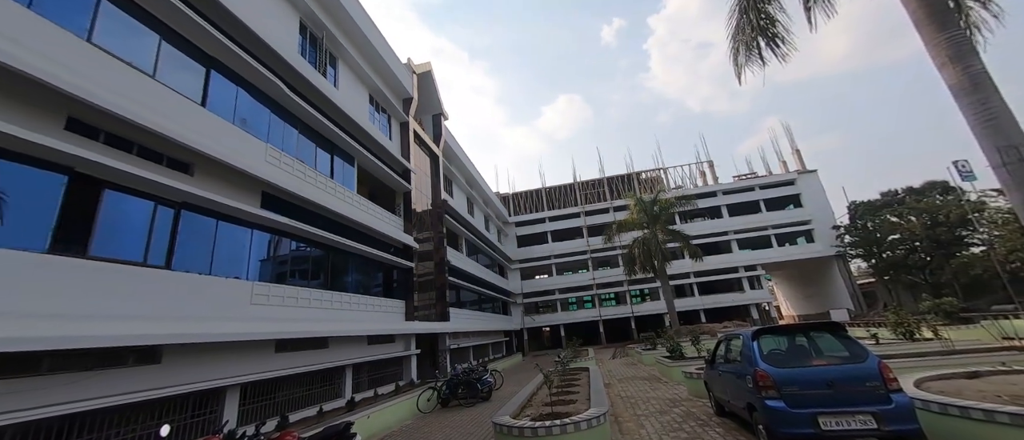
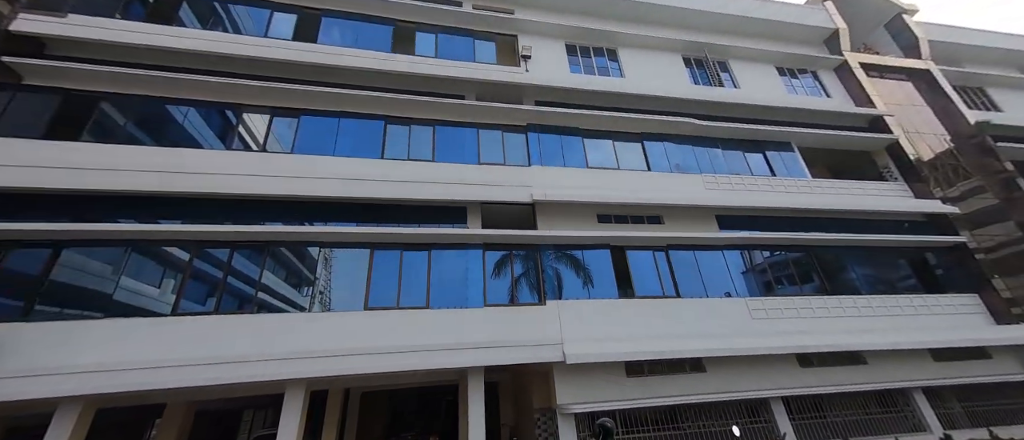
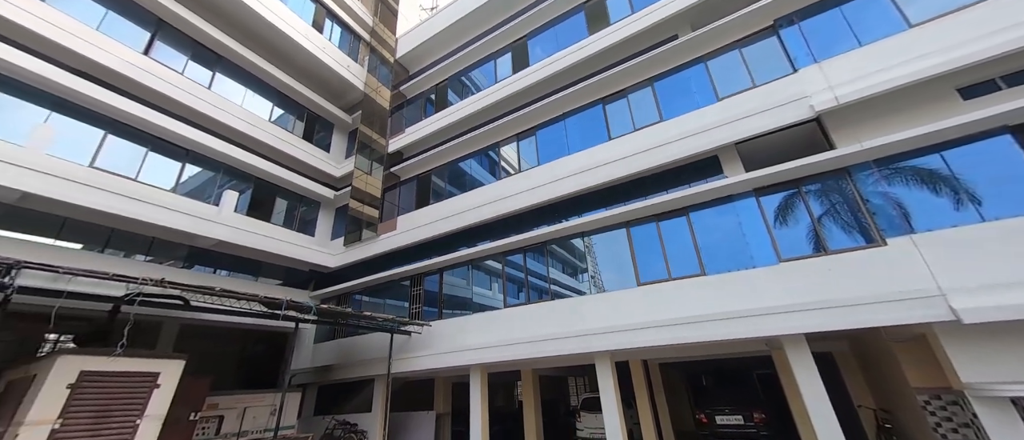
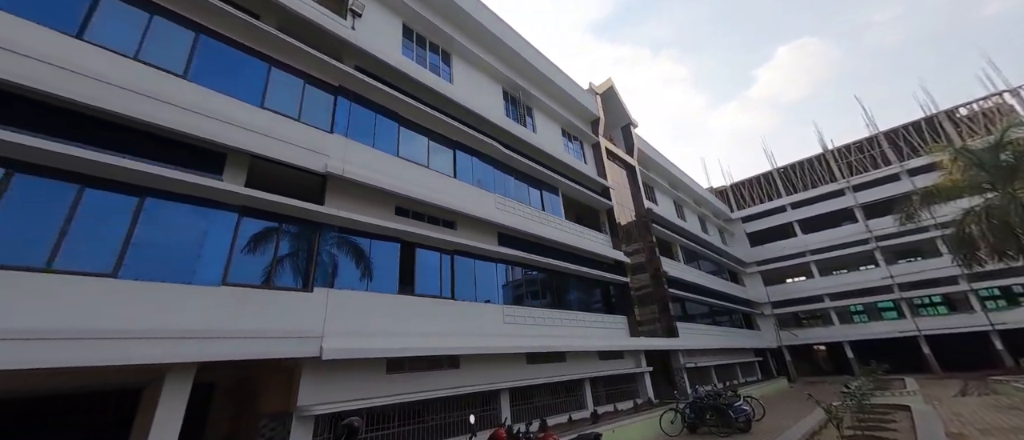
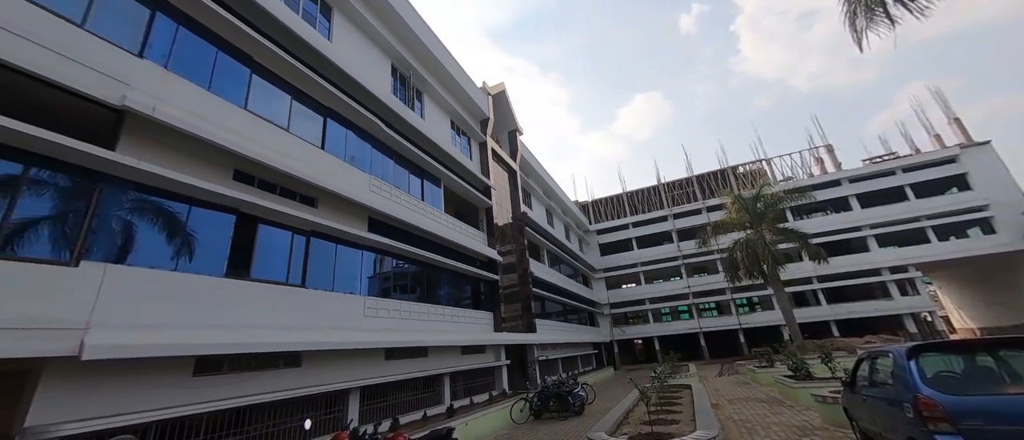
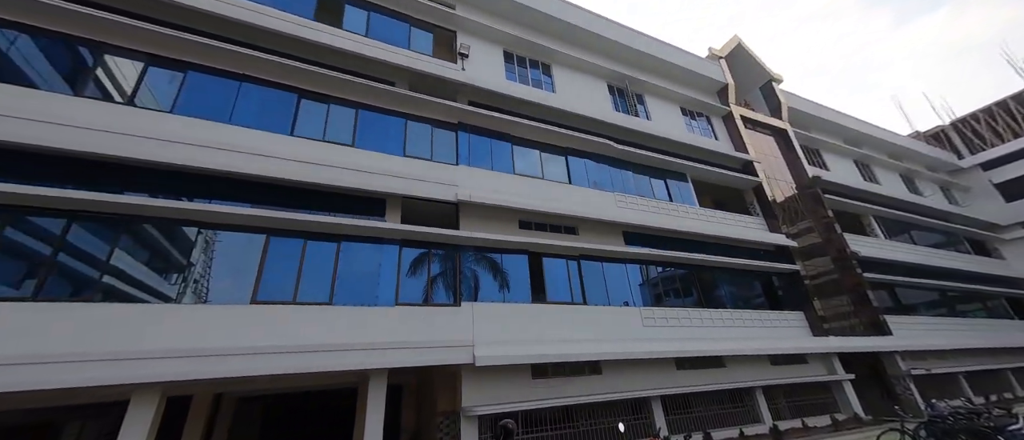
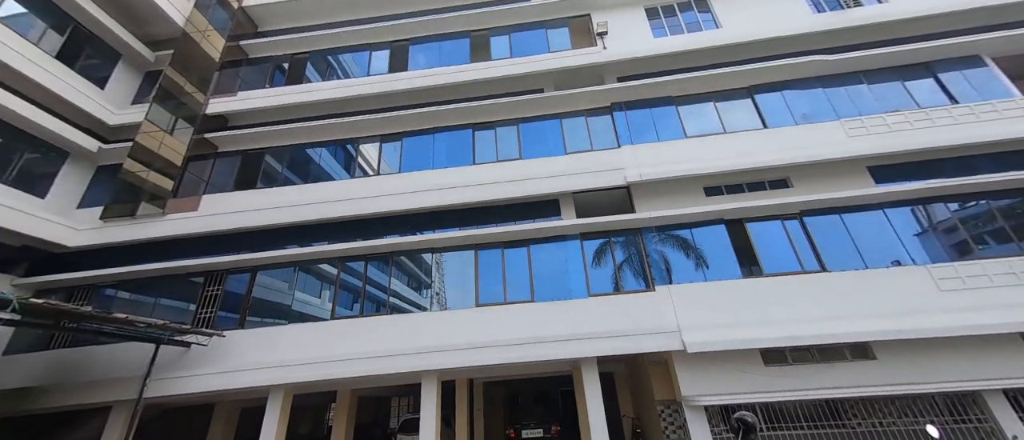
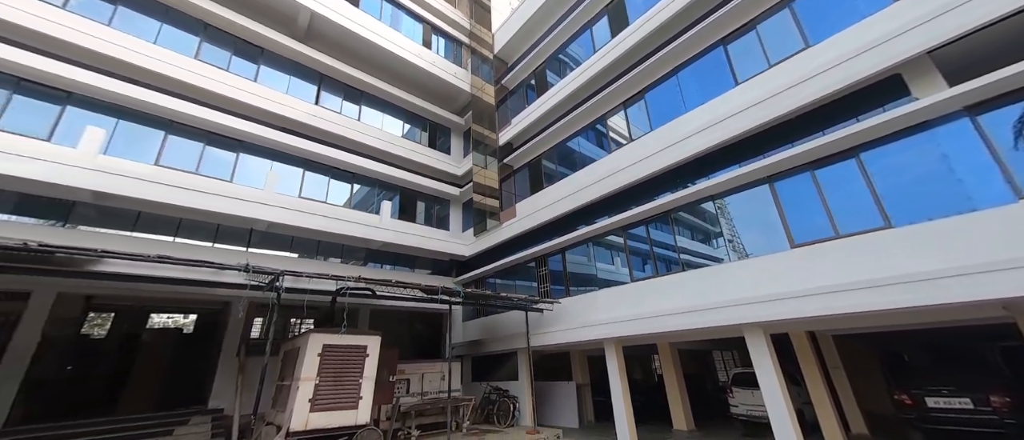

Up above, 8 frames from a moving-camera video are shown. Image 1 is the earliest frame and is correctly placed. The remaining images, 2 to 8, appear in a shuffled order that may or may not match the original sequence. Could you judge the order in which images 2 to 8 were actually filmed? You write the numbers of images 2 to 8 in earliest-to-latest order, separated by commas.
5, 4, 6, 2, 7, 3, 8
